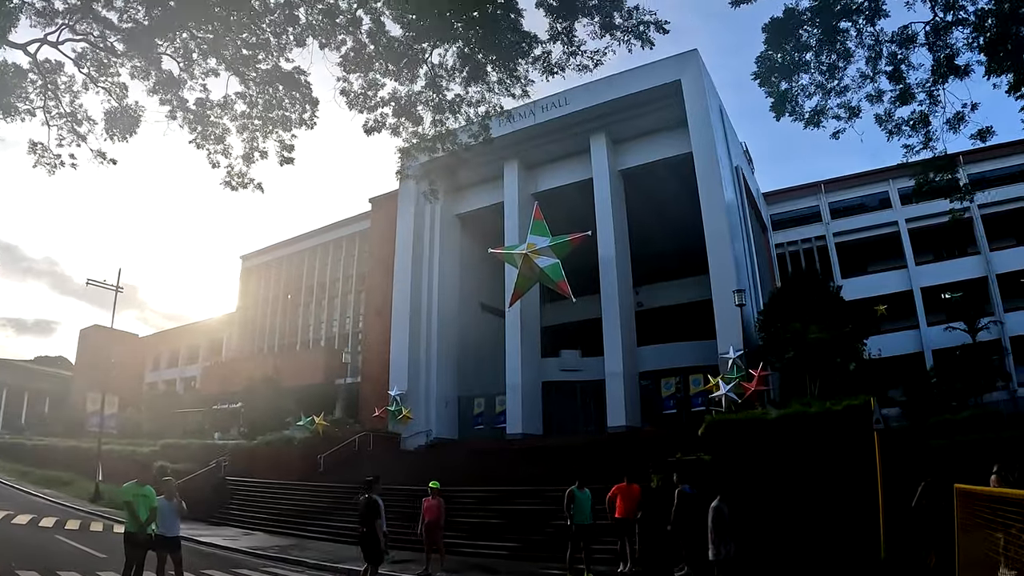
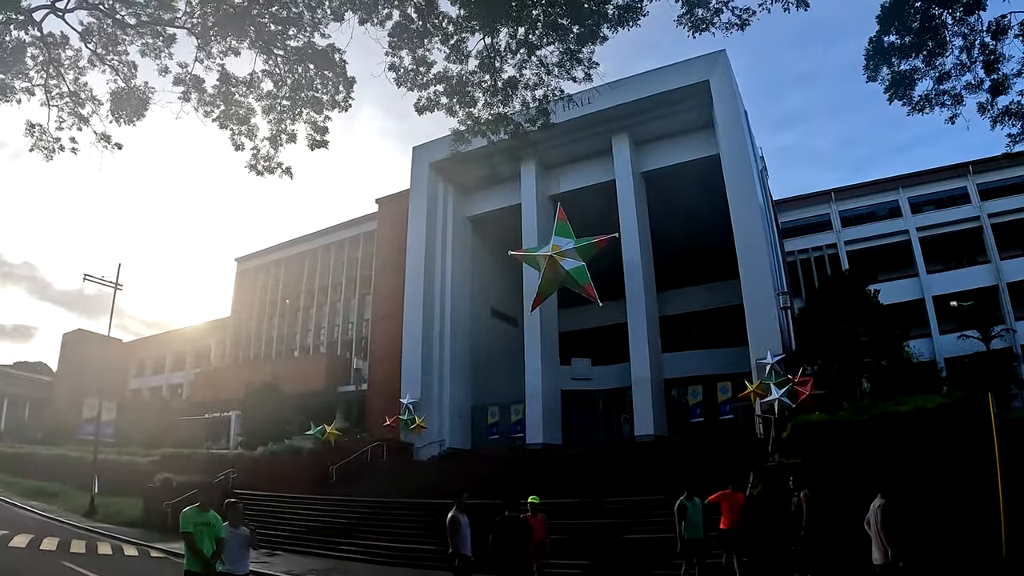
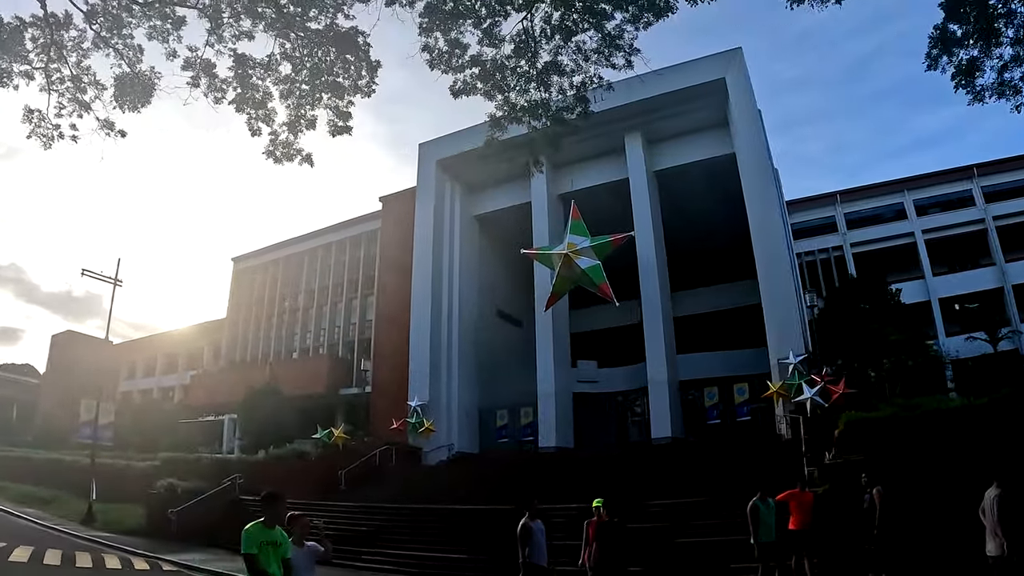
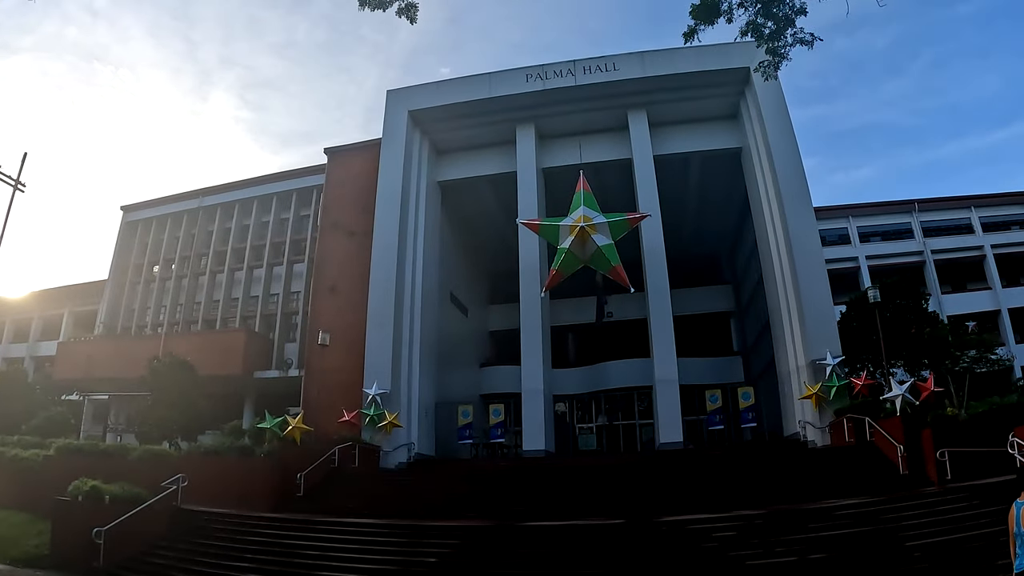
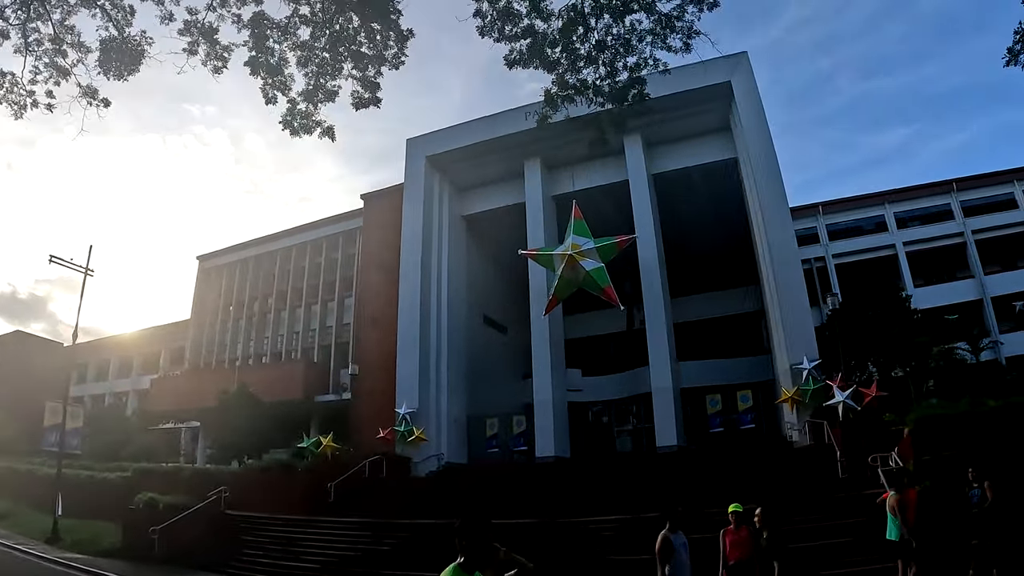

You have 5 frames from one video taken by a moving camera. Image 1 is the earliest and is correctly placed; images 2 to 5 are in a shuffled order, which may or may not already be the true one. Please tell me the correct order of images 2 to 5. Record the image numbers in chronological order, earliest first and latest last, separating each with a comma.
2, 3, 5, 4
